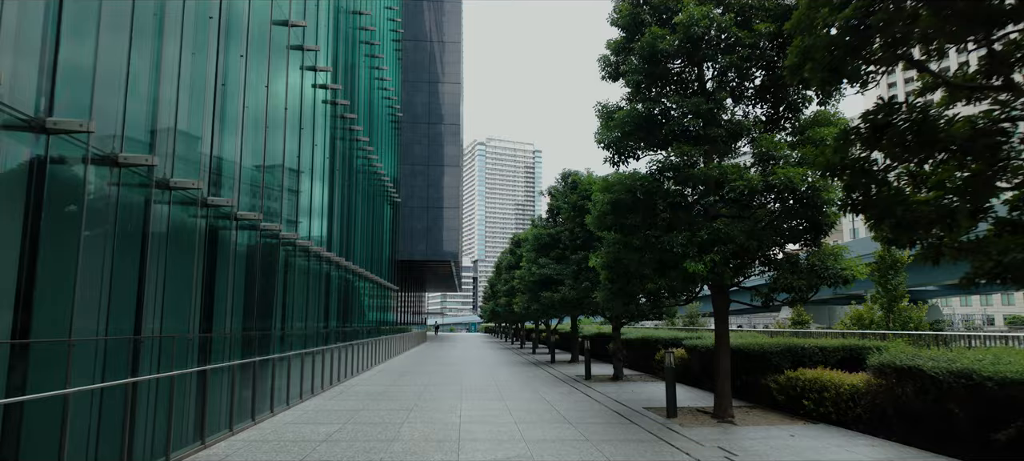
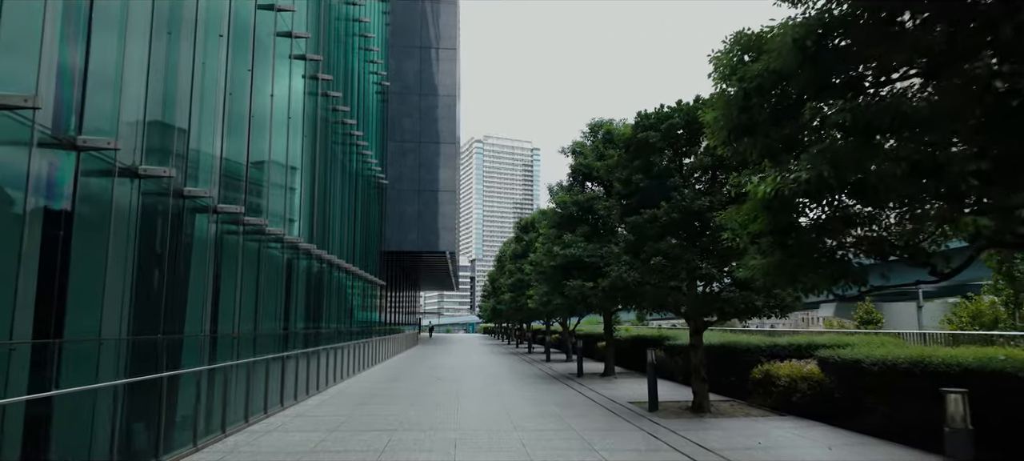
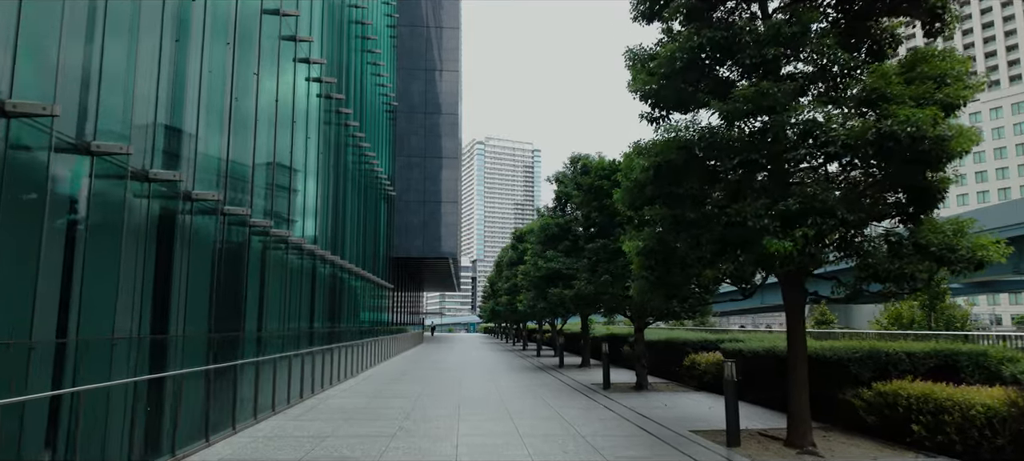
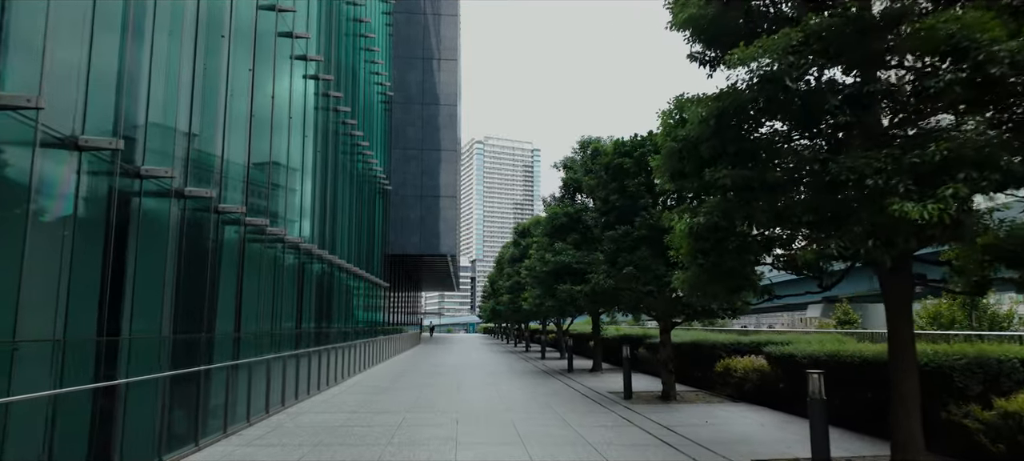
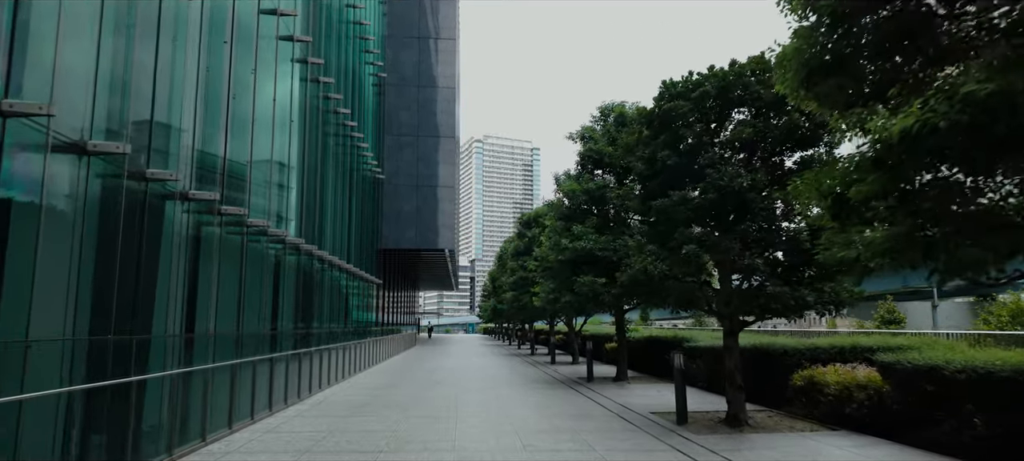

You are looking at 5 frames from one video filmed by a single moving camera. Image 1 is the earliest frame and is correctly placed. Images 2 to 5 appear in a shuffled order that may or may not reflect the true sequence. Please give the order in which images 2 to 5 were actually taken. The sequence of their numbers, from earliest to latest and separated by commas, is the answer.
3, 4, 2, 5
